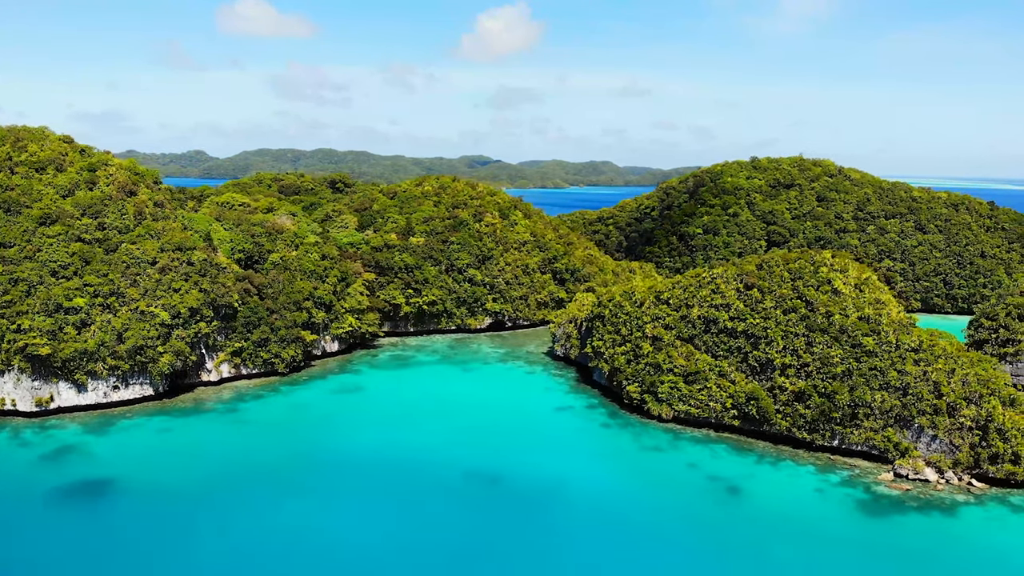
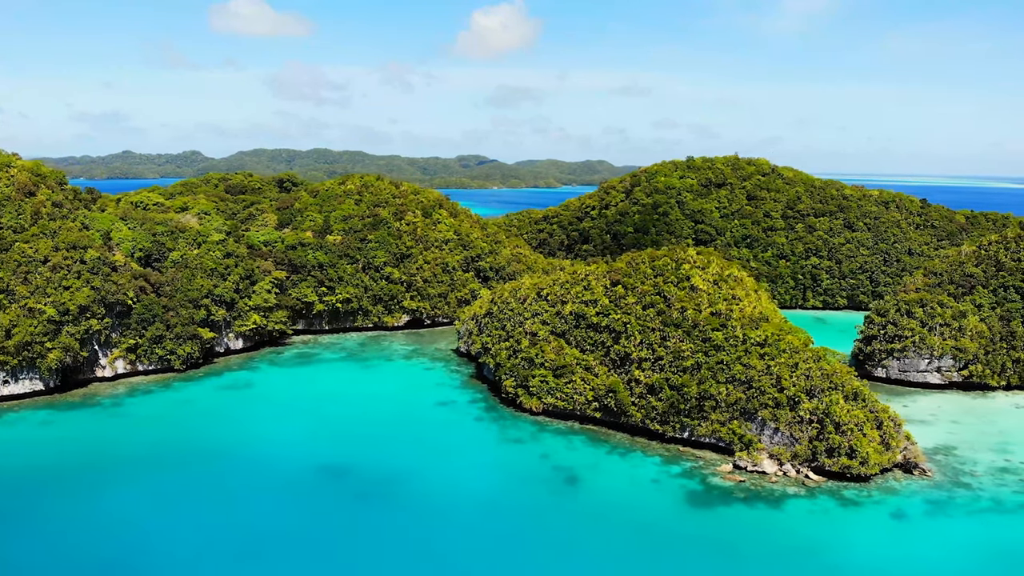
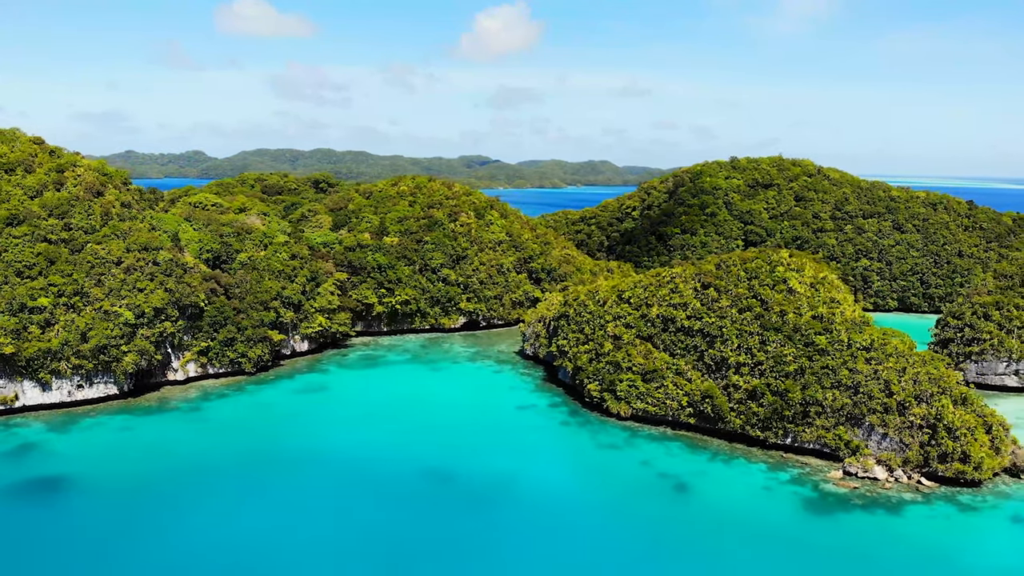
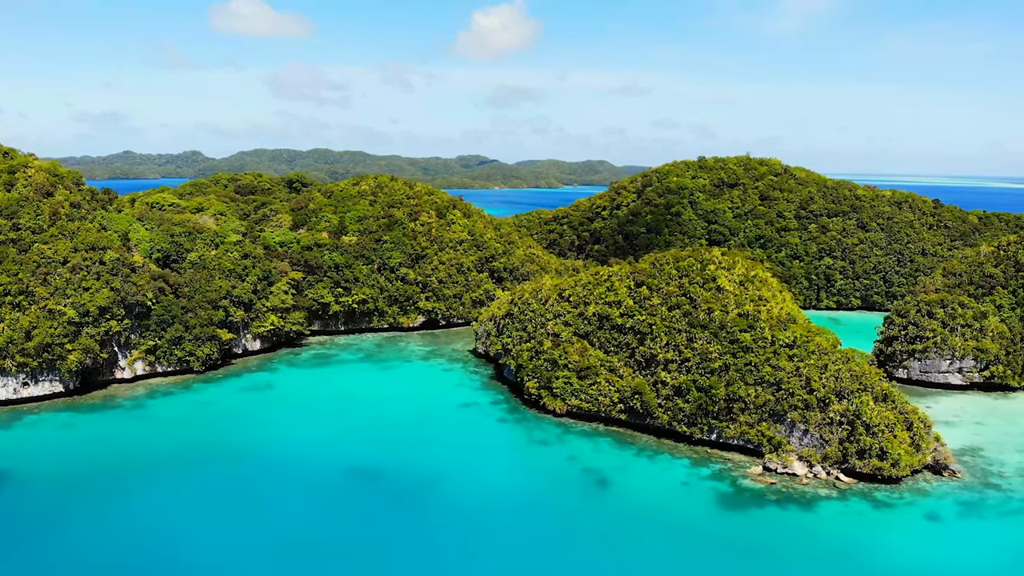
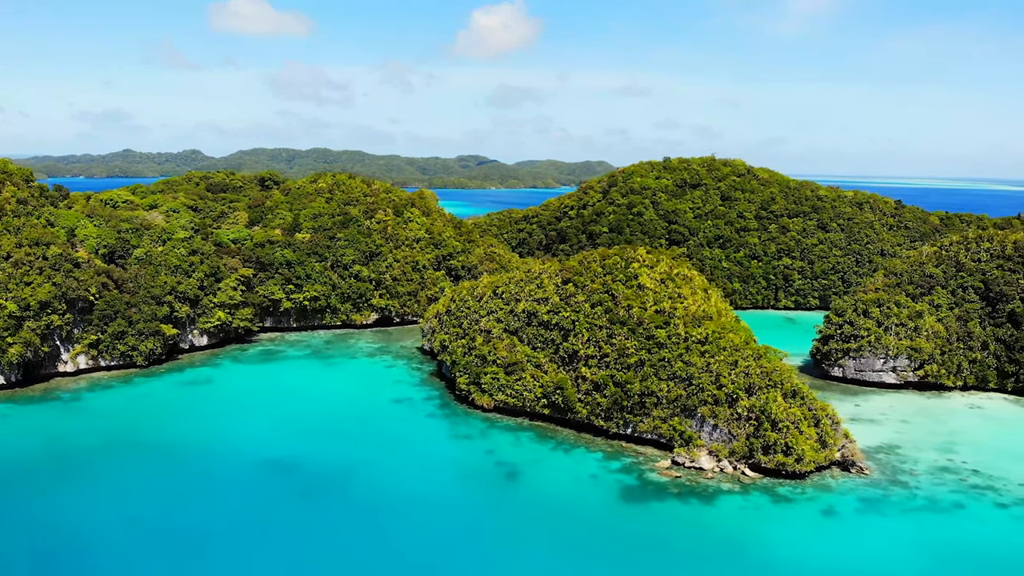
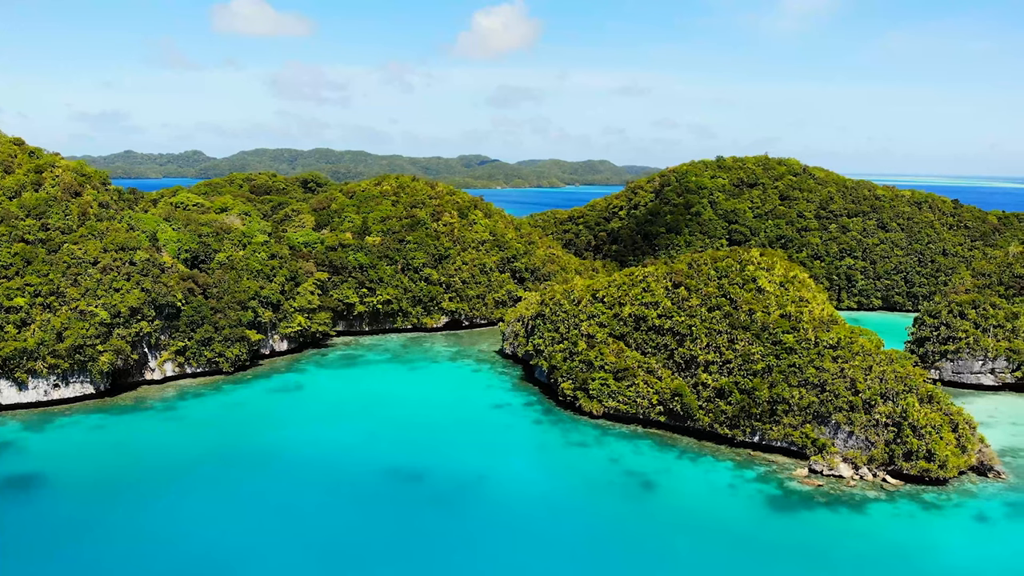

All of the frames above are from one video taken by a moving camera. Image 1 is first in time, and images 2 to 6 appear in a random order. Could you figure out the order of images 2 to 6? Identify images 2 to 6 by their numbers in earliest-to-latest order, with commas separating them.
3, 6, 4, 2, 5
